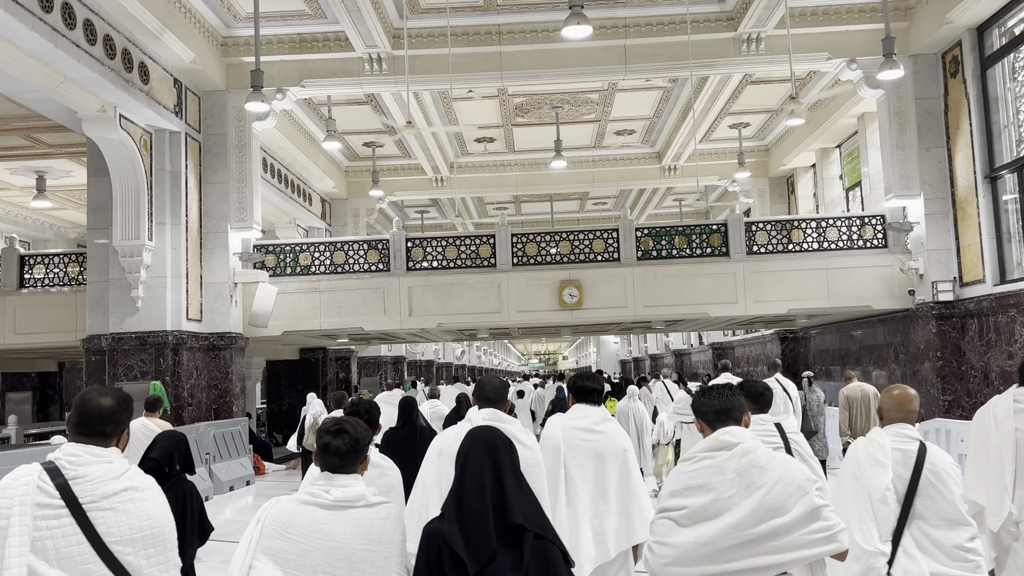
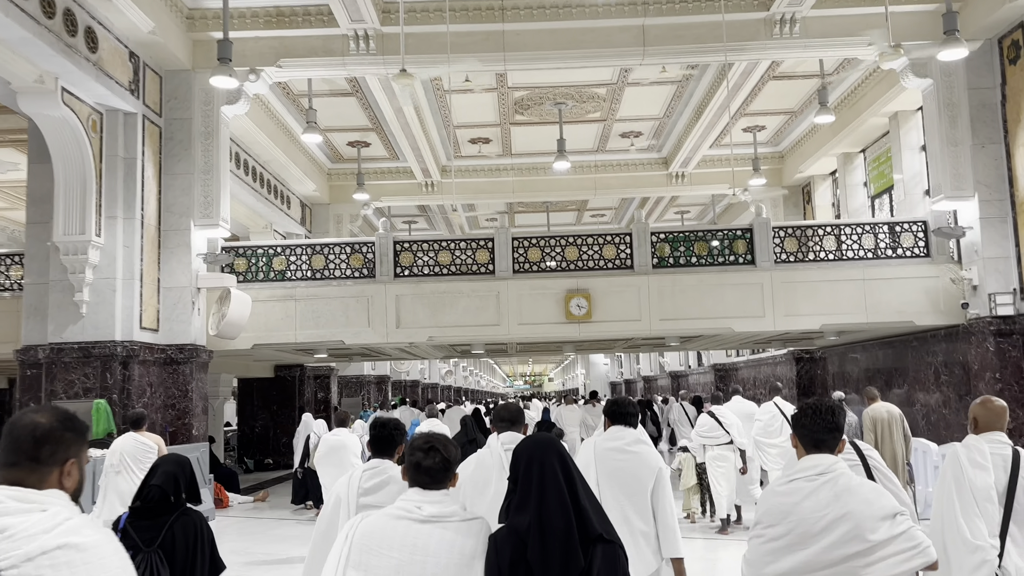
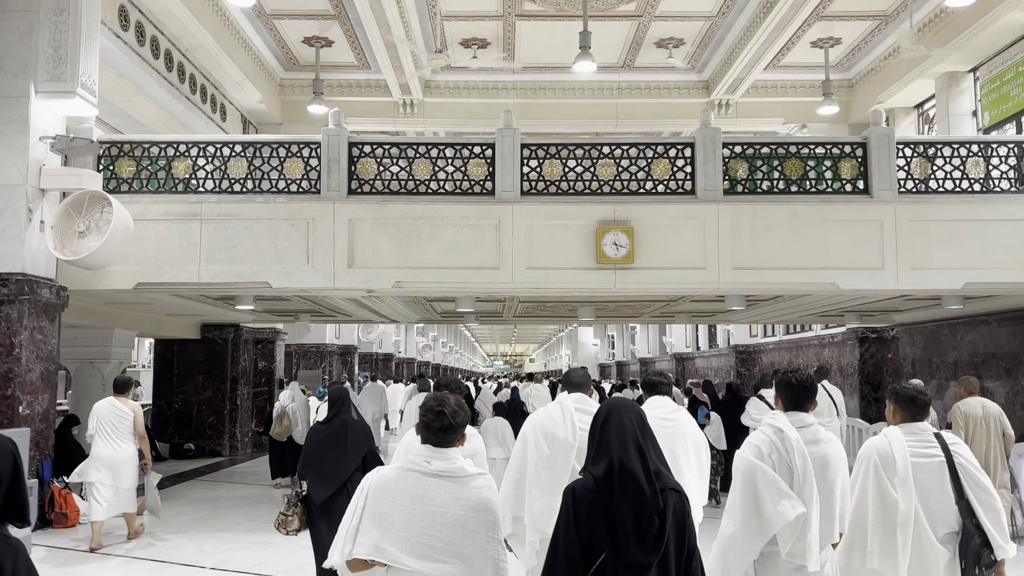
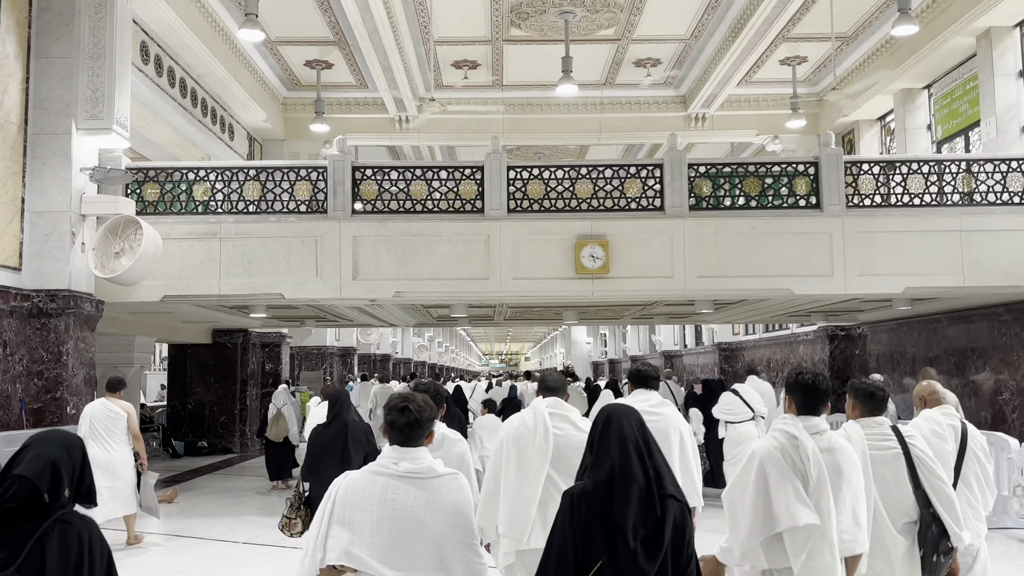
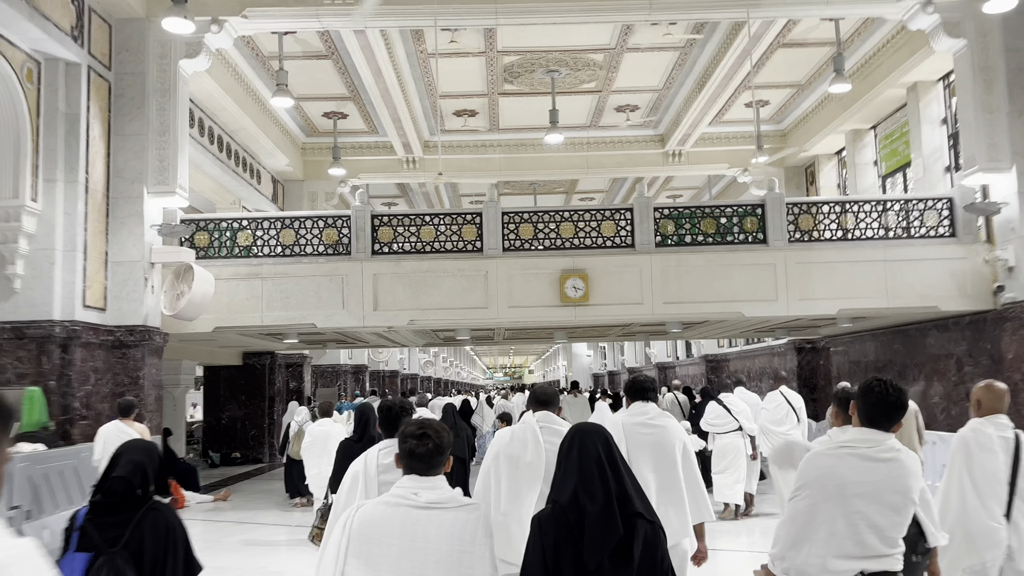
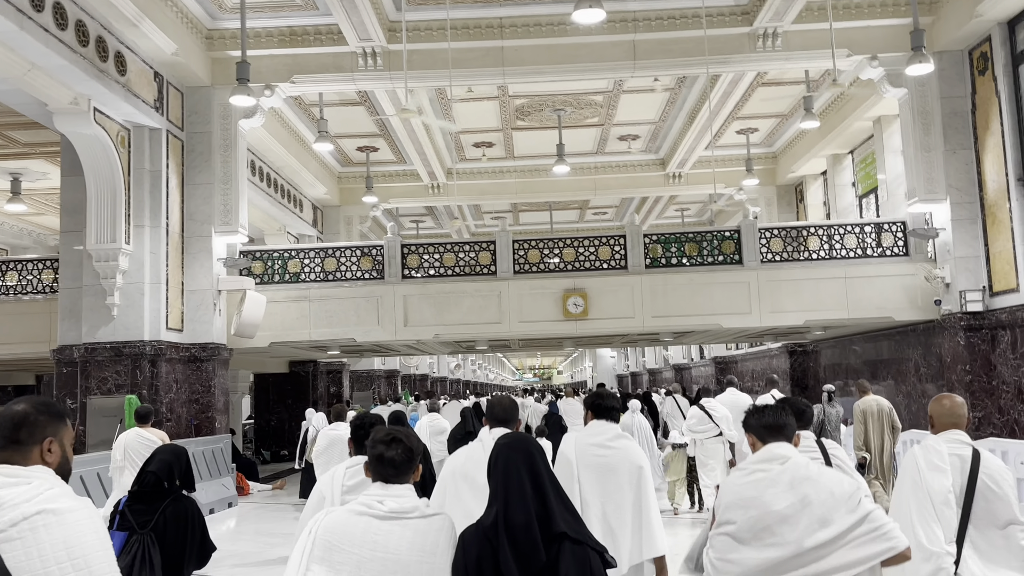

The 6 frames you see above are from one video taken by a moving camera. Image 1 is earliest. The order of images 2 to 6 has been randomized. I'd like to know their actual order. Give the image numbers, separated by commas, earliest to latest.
6, 2, 5, 4, 3
